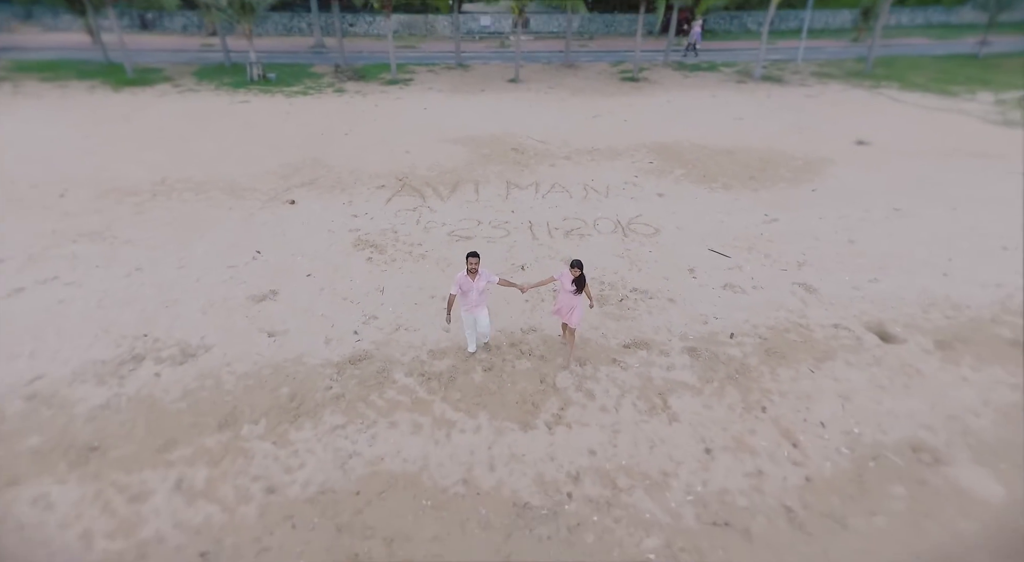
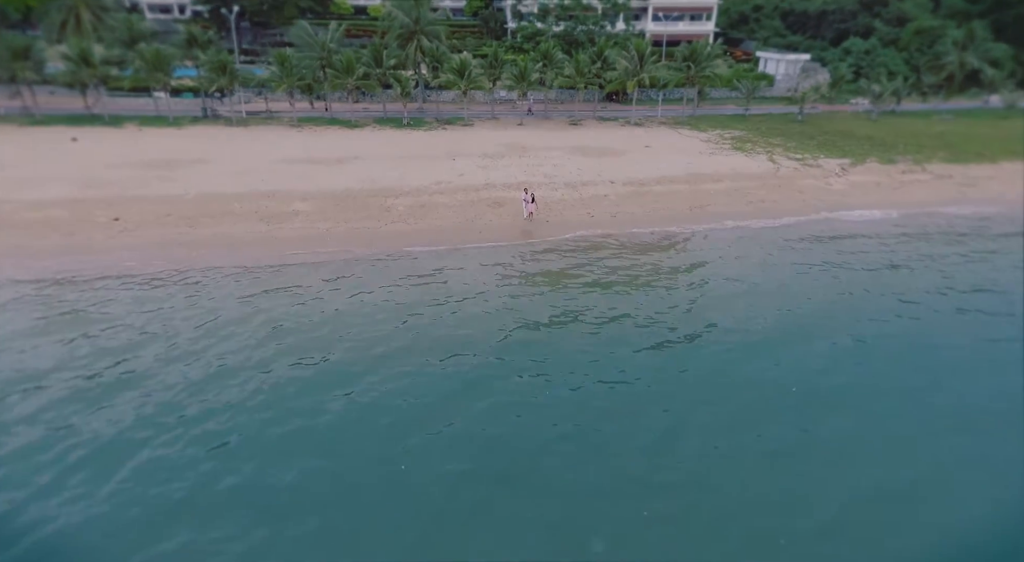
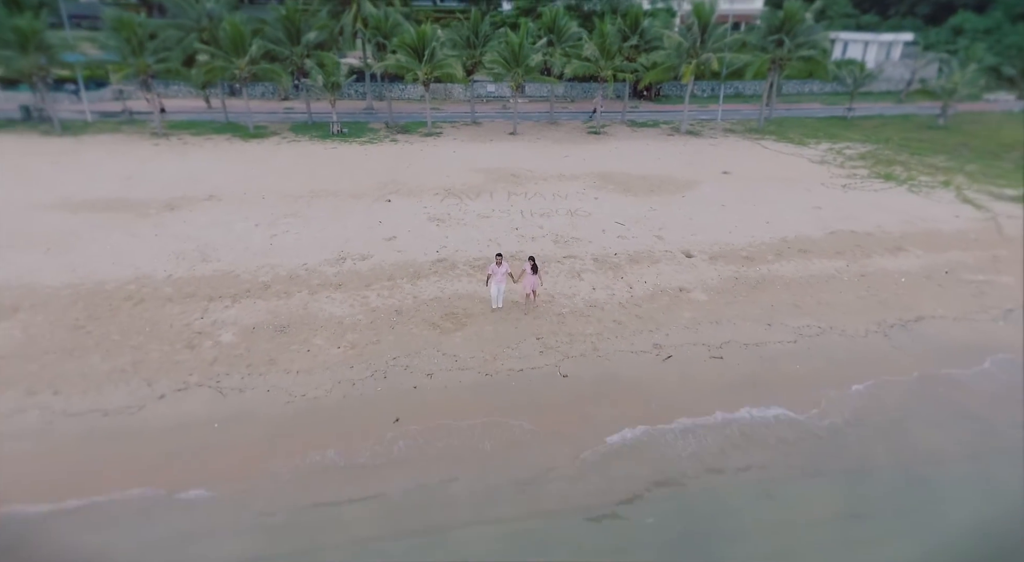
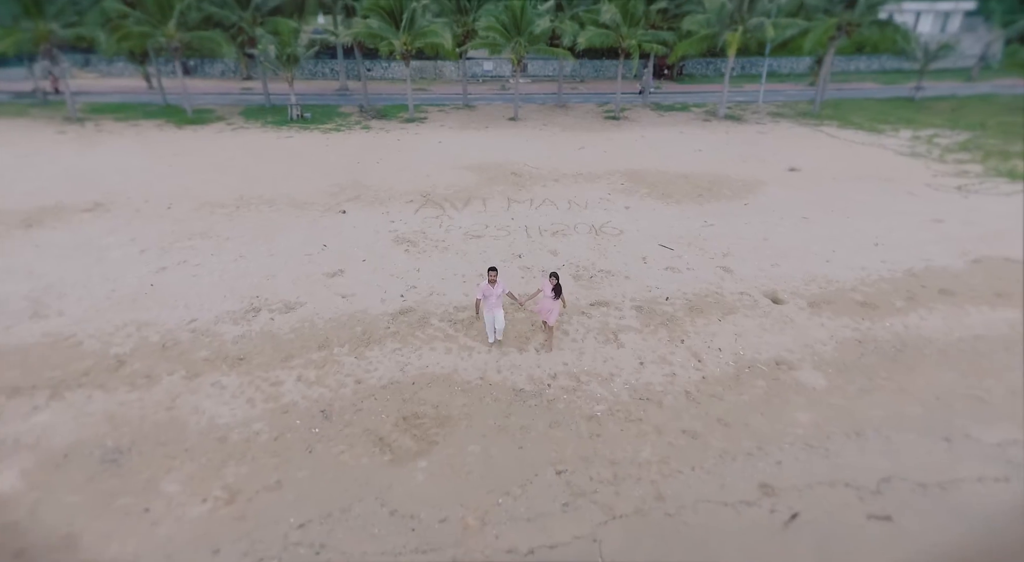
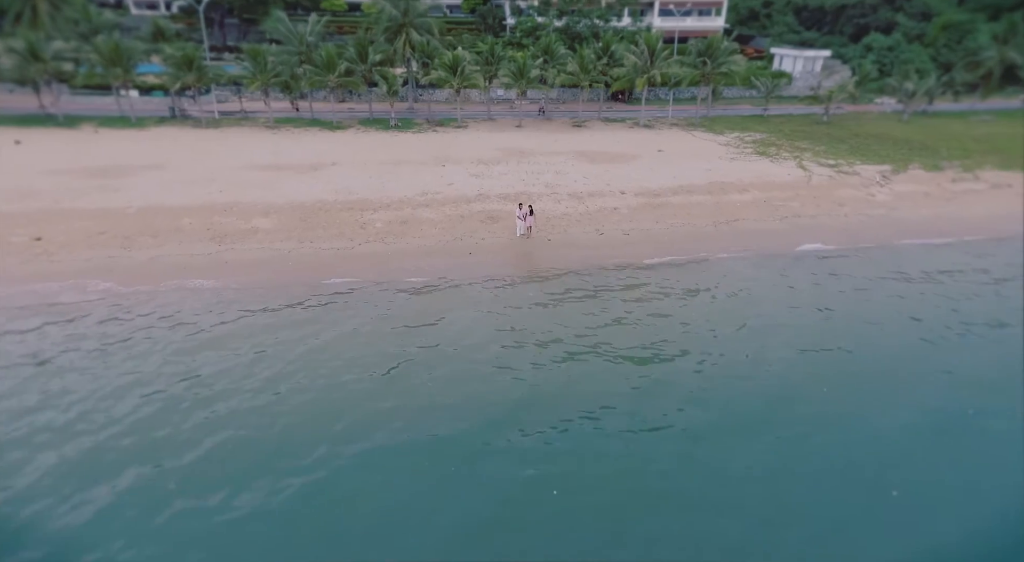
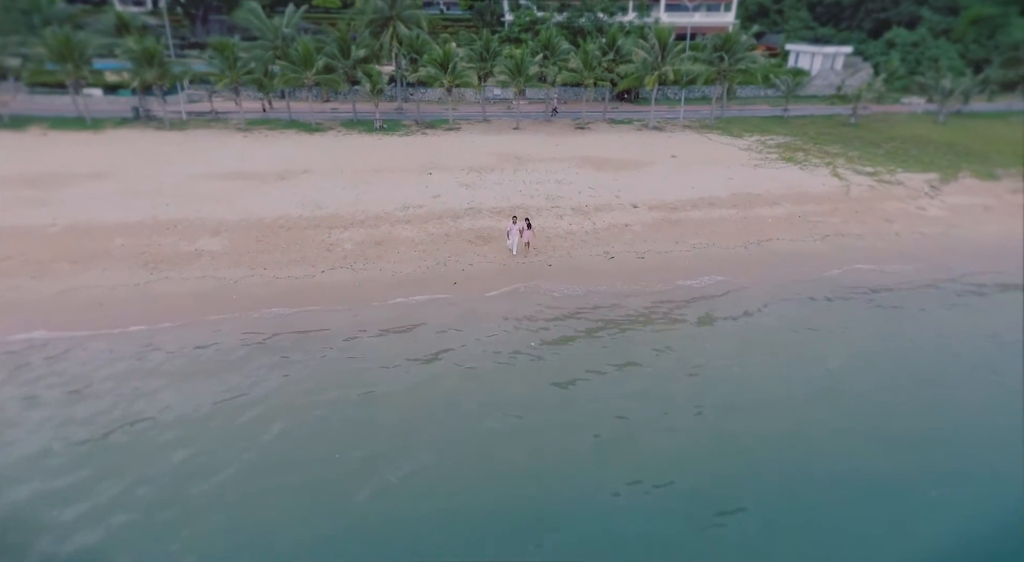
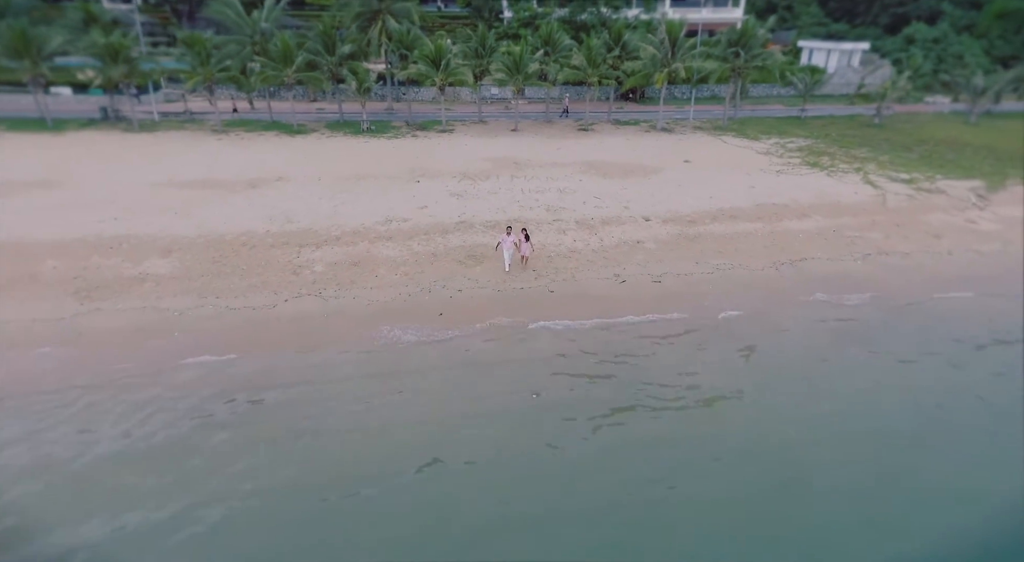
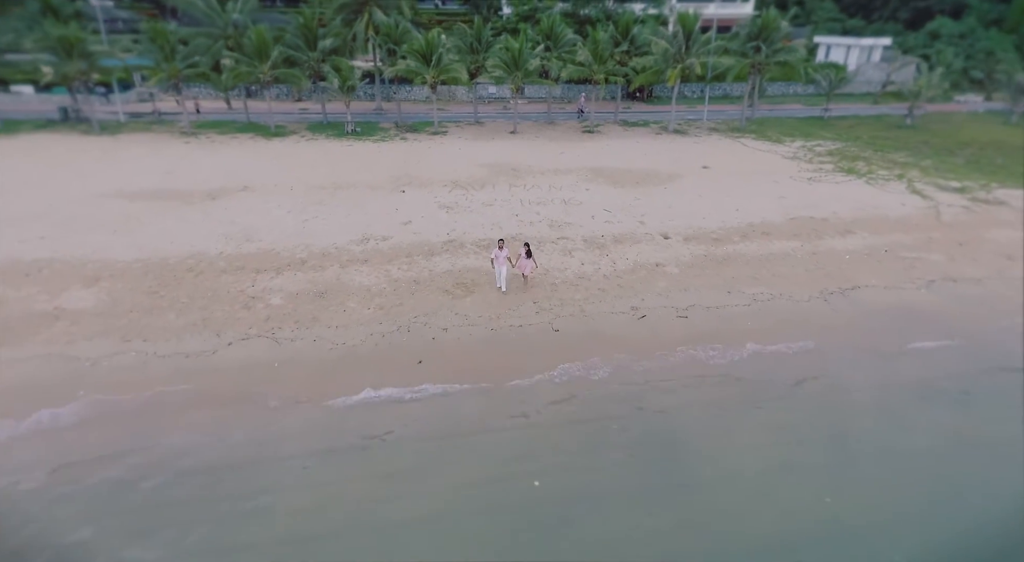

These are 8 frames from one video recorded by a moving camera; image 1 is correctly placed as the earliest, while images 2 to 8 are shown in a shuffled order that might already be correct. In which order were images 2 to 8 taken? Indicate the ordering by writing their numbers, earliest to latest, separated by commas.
4, 3, 8, 7, 6, 5, 2
